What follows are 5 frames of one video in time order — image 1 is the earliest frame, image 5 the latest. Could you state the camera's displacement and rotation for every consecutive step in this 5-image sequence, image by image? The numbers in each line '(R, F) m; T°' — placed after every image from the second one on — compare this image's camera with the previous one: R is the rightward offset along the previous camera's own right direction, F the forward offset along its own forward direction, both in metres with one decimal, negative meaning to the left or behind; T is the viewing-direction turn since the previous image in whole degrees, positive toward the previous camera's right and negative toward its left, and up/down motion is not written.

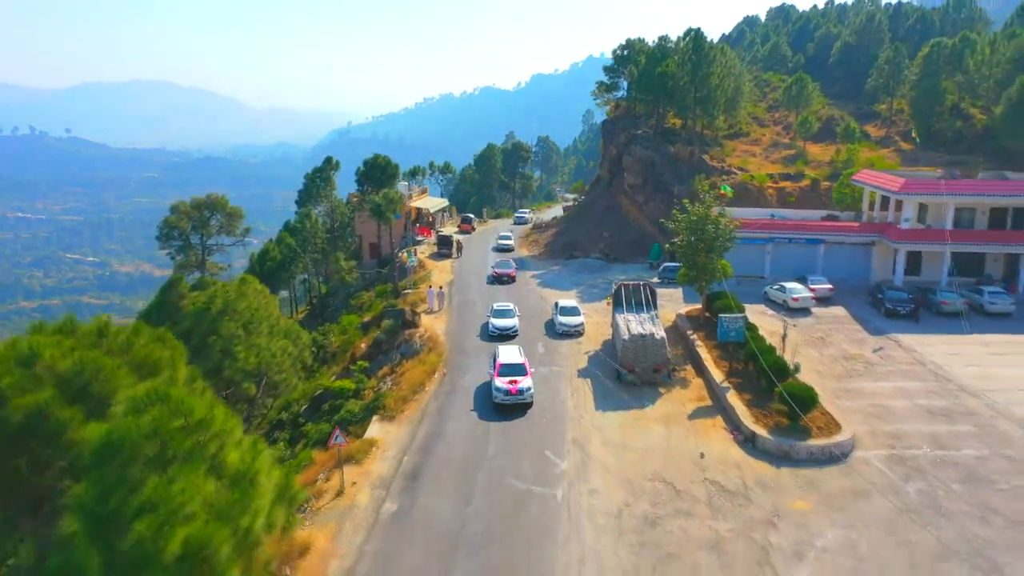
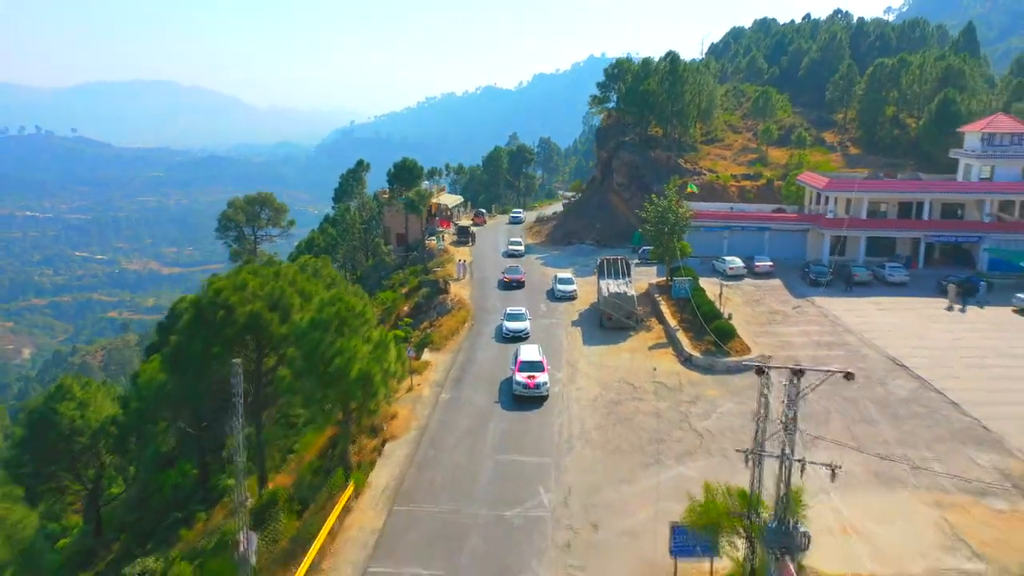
(-0.4, -7.7) m; 0°
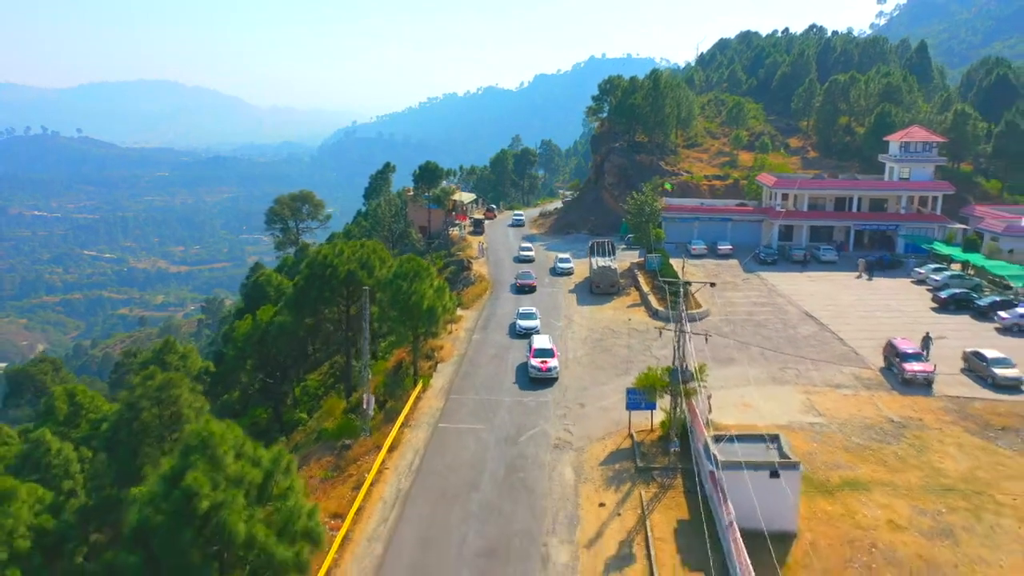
(-0.5, -8.5) m; 0°
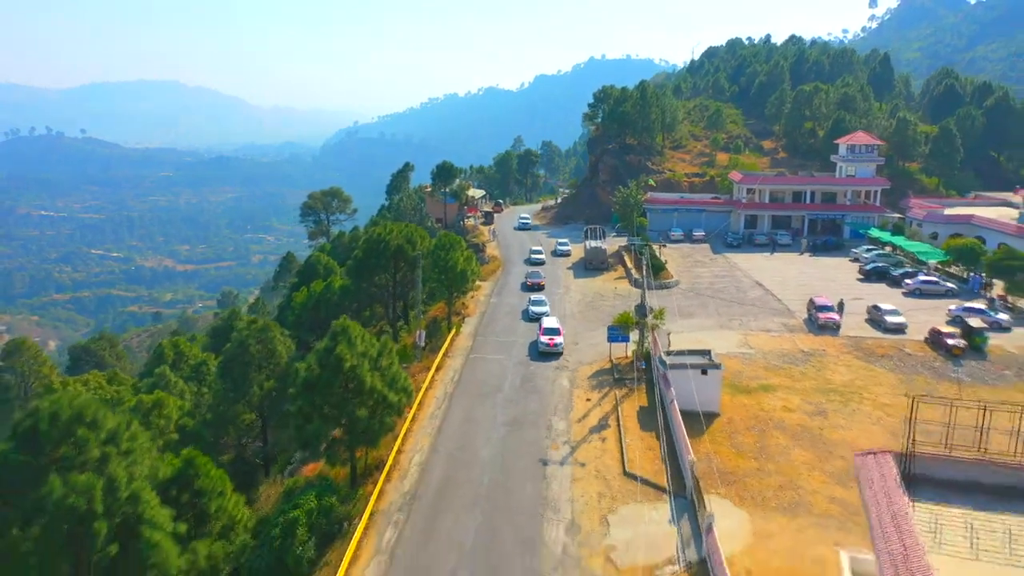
(-0.5, -8.2) m; 0°
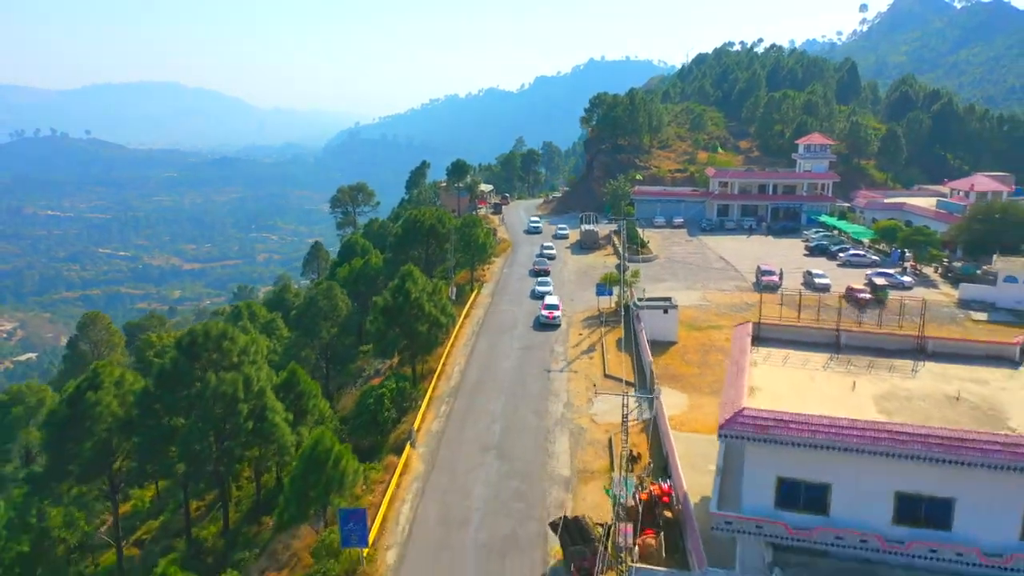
(-0.6, -9.0) m; 0°
